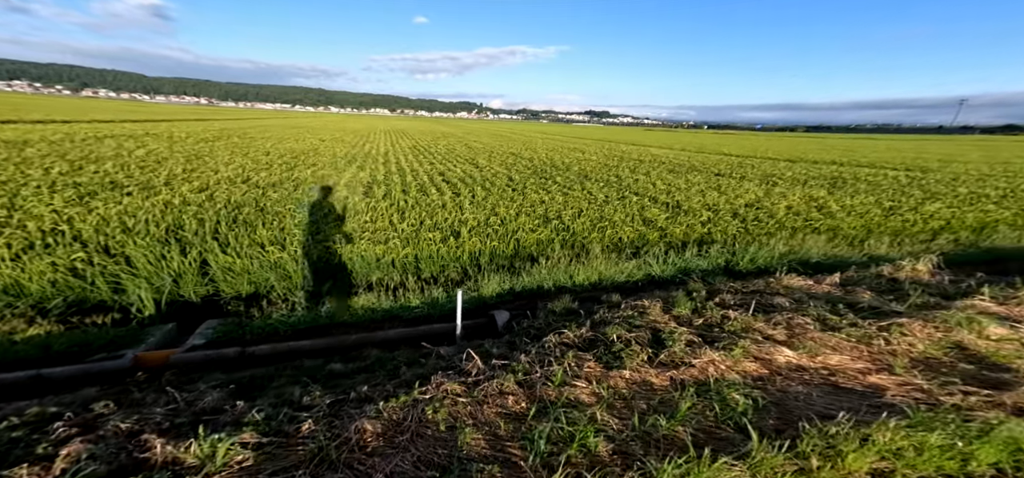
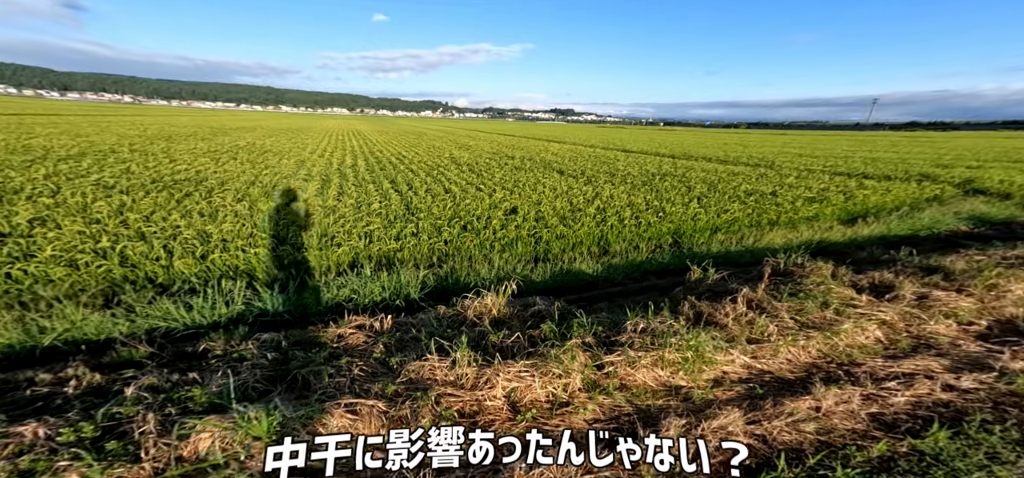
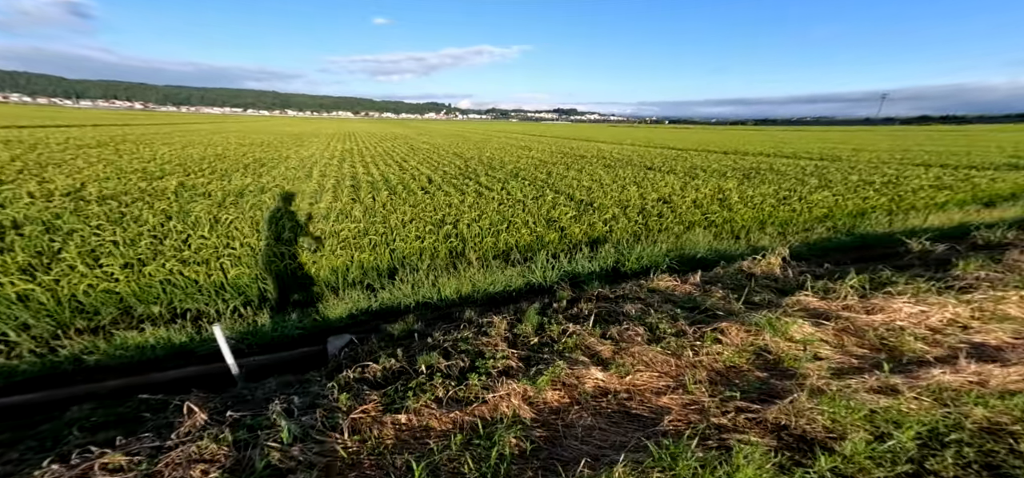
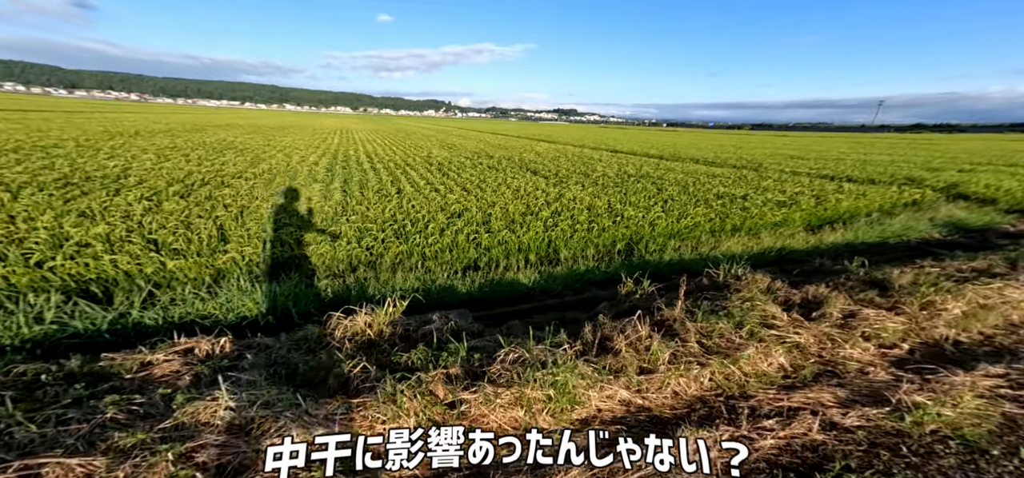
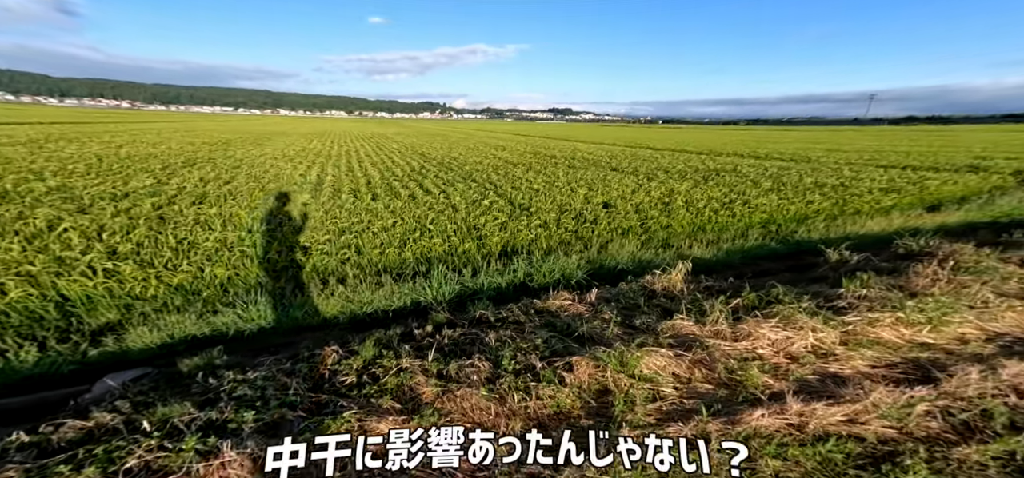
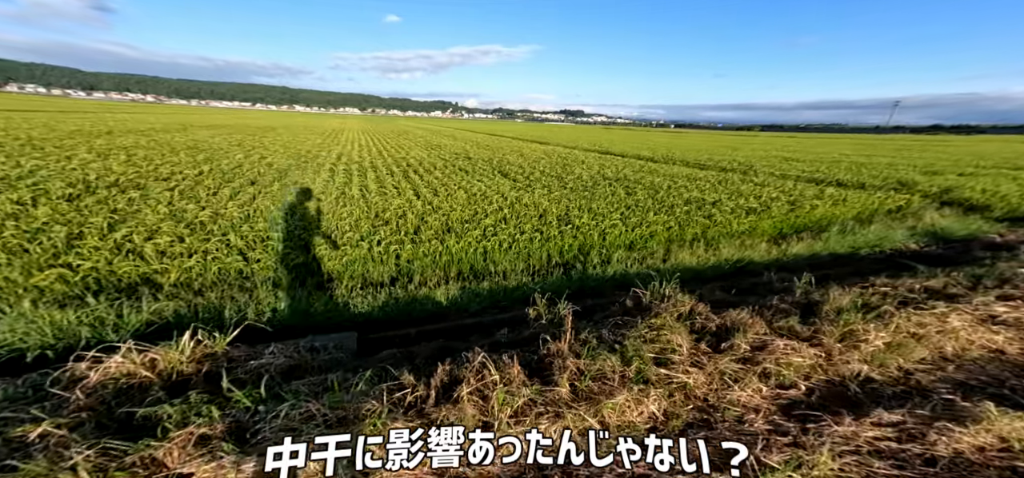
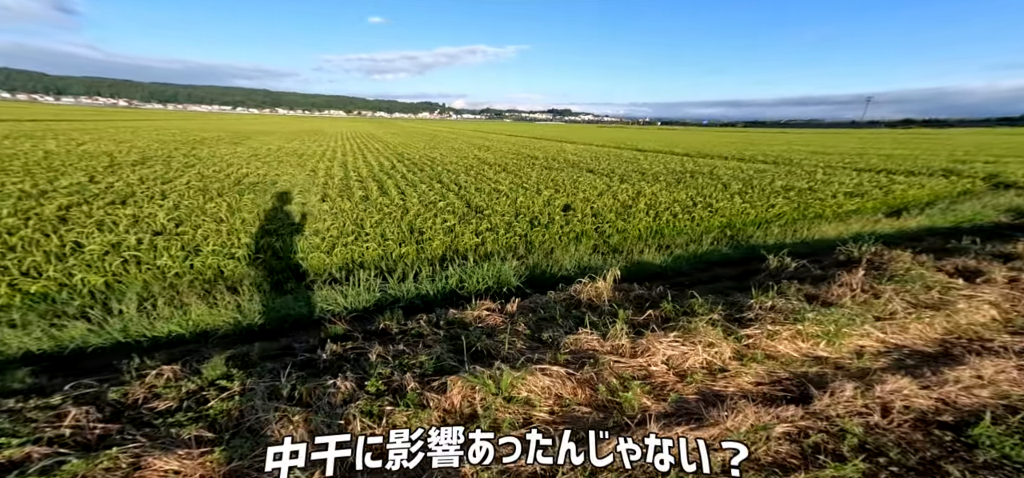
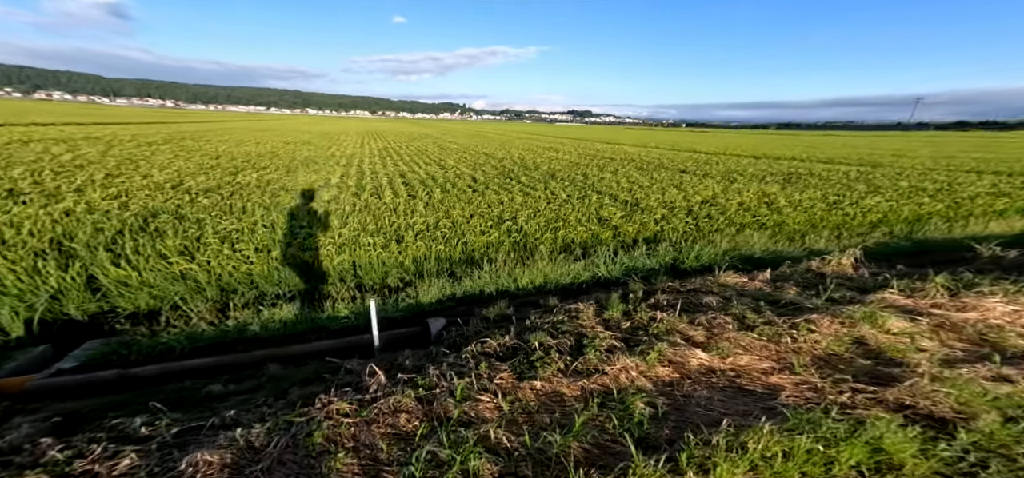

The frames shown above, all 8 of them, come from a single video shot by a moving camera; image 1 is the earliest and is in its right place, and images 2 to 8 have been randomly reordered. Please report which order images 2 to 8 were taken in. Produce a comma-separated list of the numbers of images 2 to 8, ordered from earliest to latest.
8, 3, 5, 7, 2, 4, 6
